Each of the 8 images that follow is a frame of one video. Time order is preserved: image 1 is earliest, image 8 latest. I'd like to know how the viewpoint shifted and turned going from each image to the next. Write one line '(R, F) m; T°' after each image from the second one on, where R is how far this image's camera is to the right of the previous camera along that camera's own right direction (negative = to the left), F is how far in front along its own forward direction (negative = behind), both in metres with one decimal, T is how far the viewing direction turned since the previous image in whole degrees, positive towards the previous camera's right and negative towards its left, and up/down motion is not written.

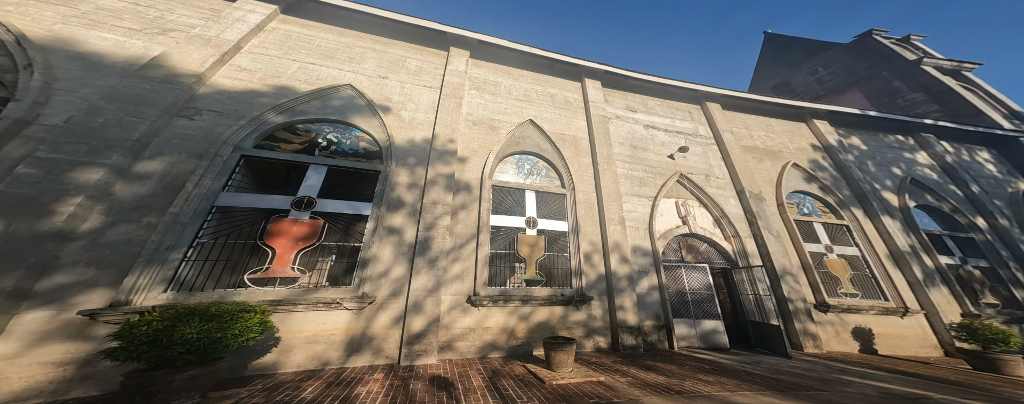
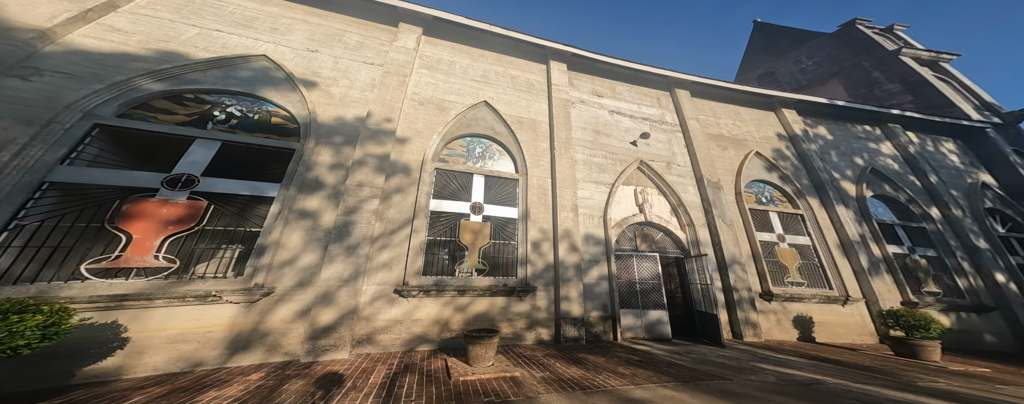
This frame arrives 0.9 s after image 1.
(+1.1, +0.3) m; +2°
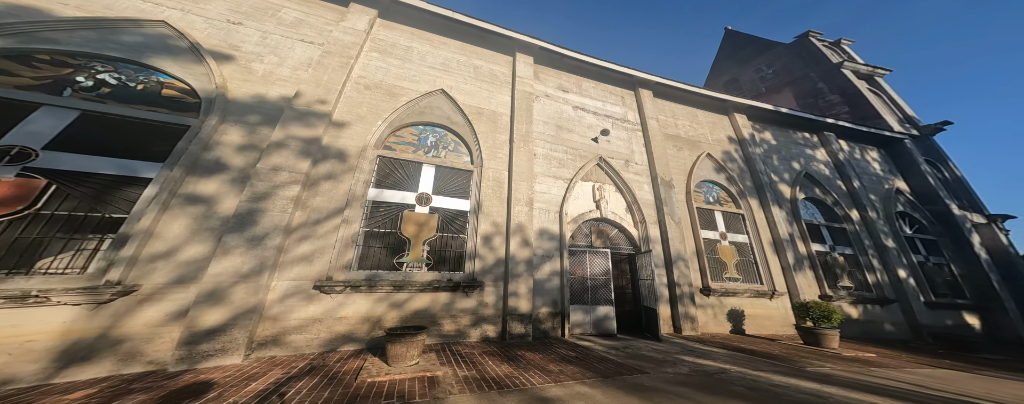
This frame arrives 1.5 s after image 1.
(+0.6, +0.1) m; +5°
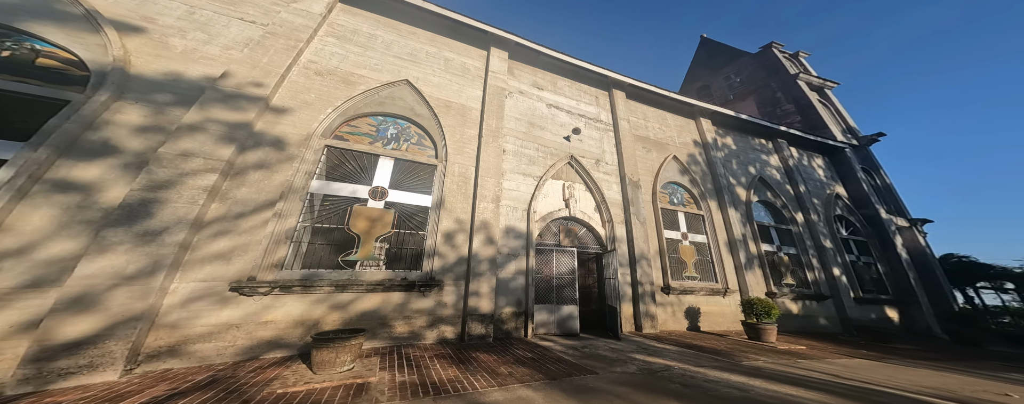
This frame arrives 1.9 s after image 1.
(+0.4, +0.1) m; +4°
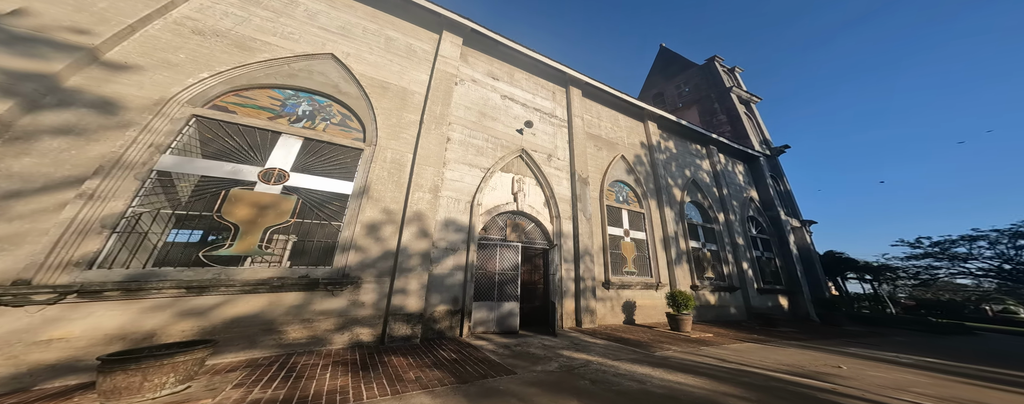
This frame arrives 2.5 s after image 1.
(+0.6, +0.2) m; +7°
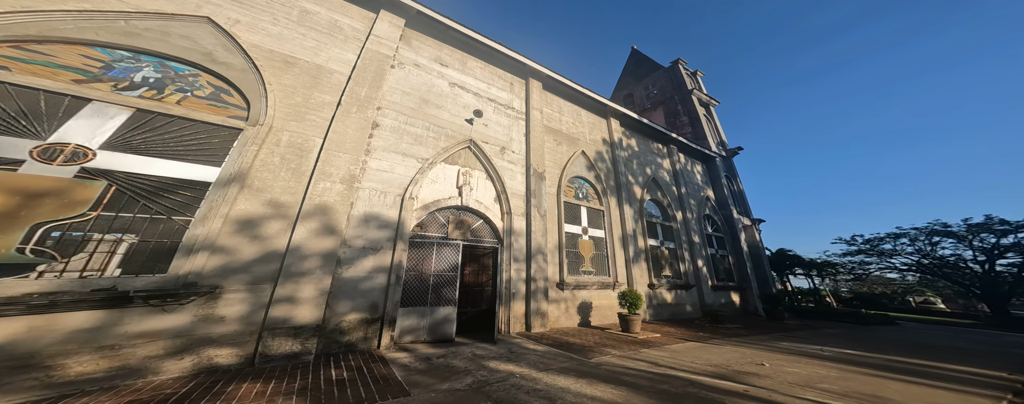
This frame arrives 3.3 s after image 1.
(+1.1, +0.5) m; +4°
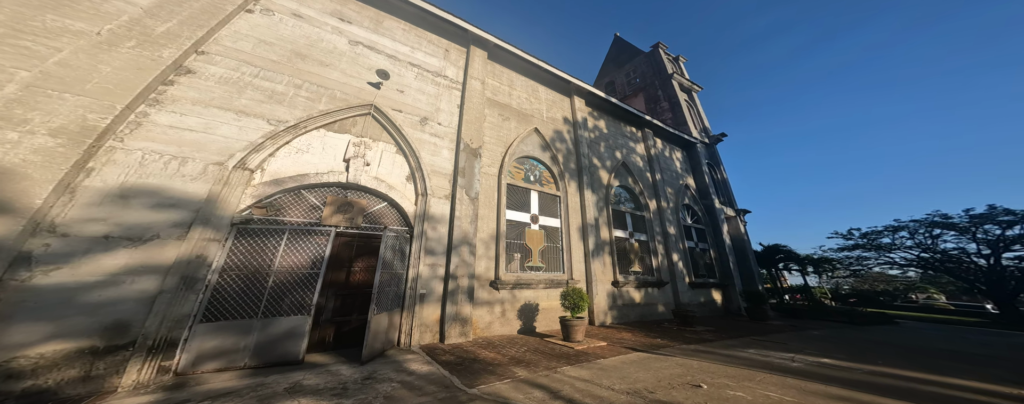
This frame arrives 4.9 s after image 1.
(+2.3, +1.5) m; 0°
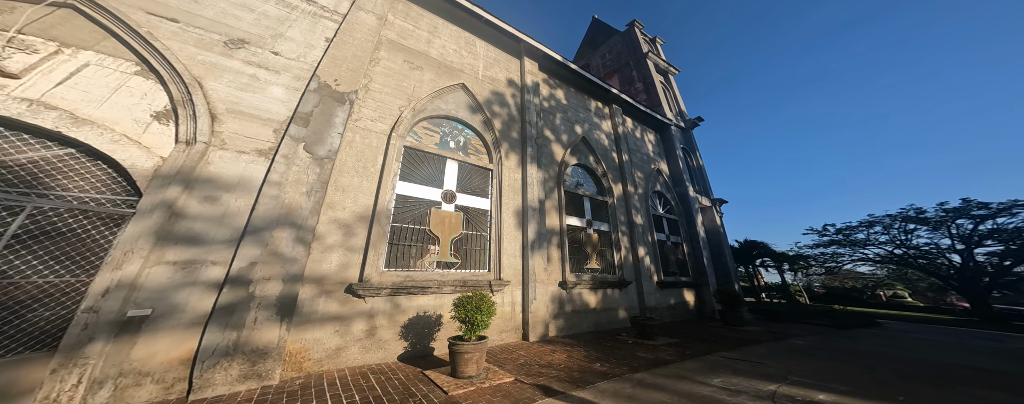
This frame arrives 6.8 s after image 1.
(+2.5, +2.6) m; +3°
